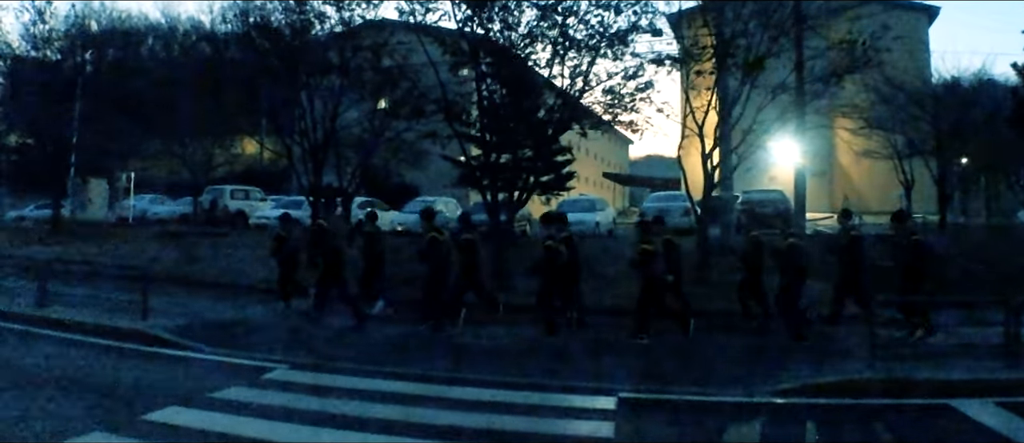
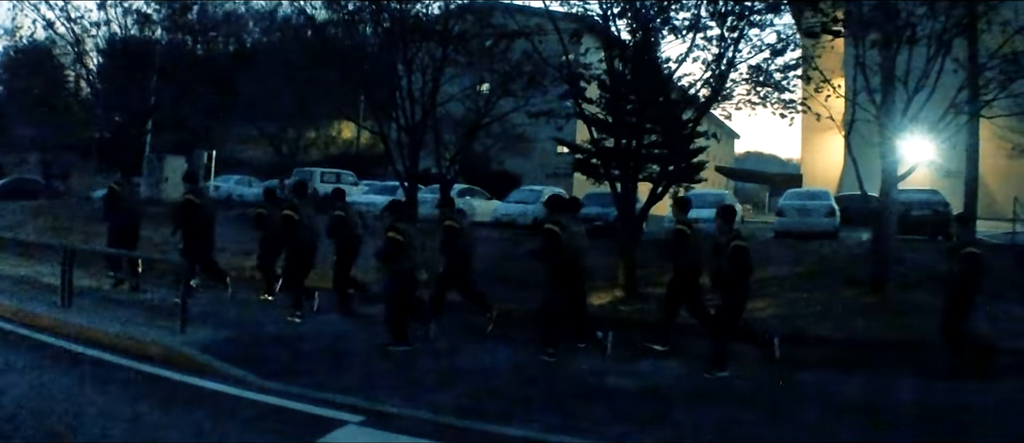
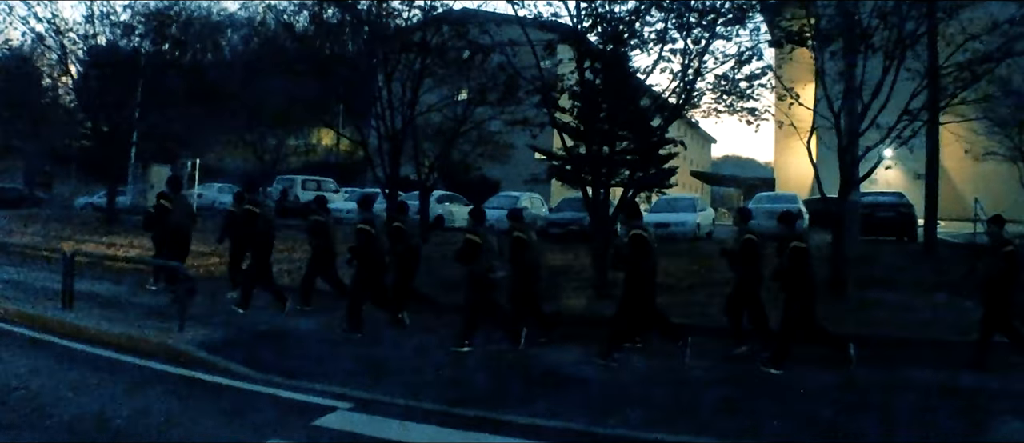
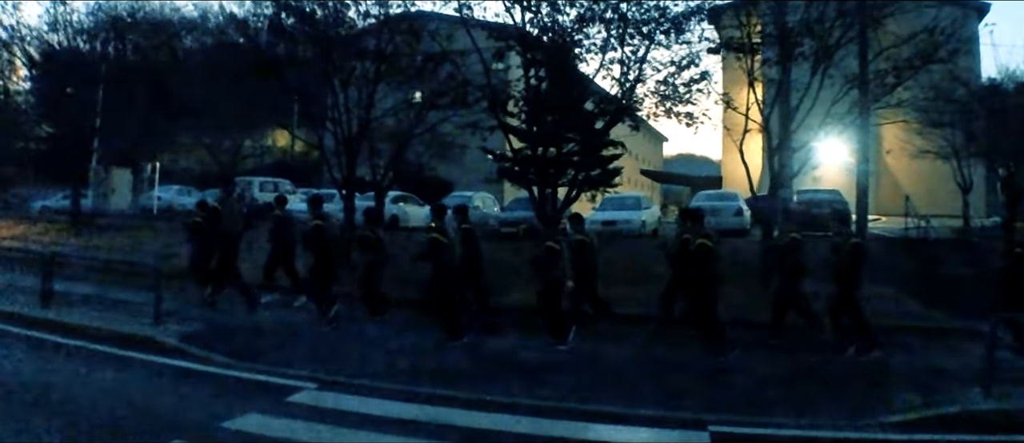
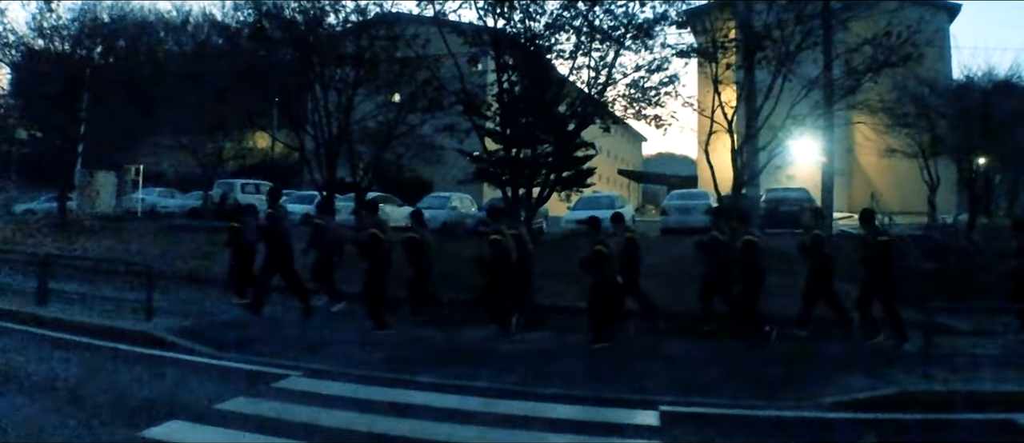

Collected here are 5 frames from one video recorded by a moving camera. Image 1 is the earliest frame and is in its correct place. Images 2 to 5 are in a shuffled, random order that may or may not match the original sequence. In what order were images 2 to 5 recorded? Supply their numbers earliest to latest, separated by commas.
5, 4, 3, 2
